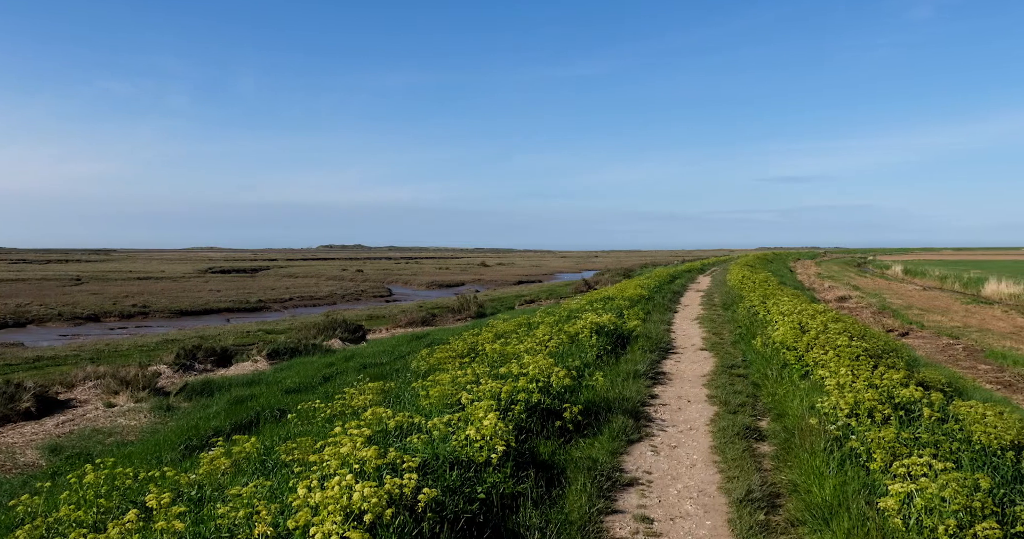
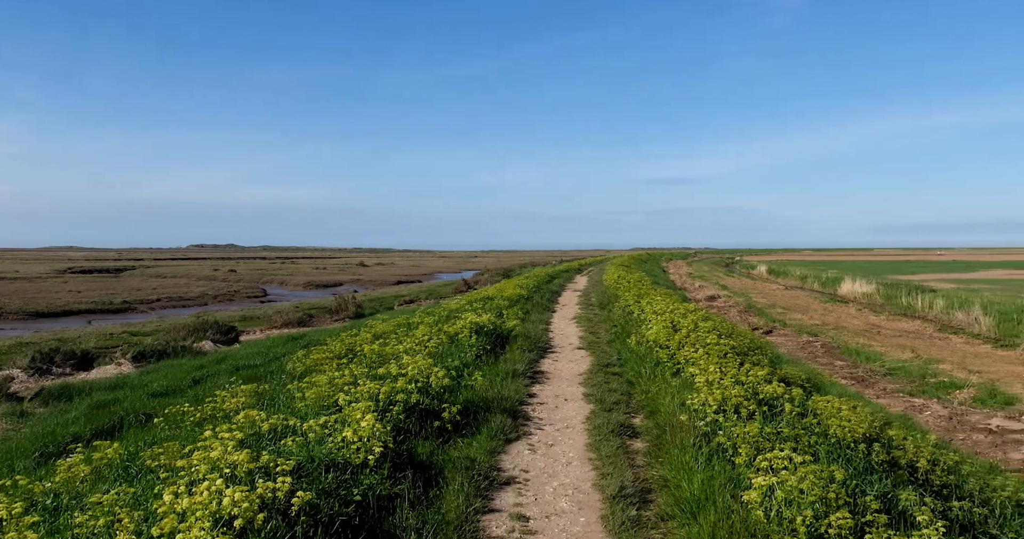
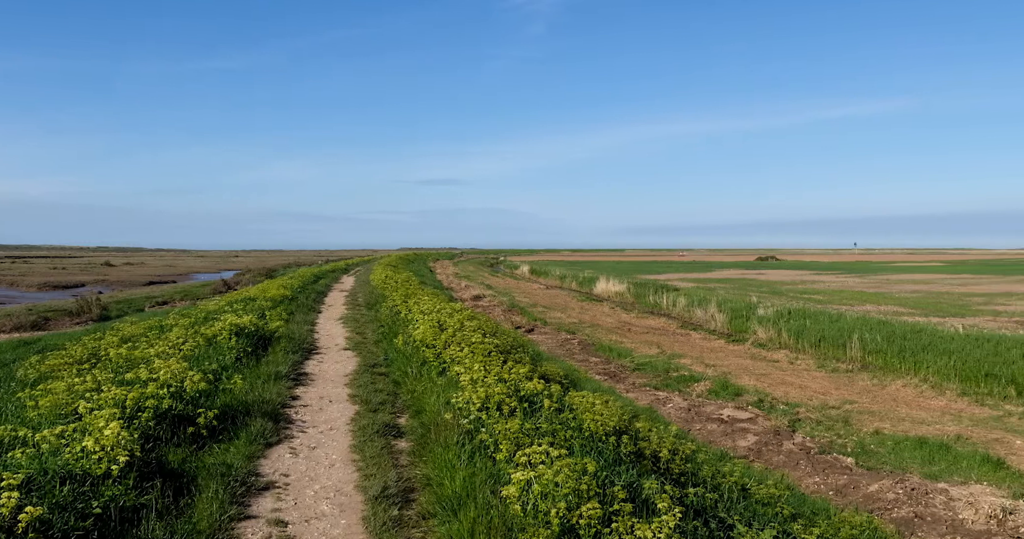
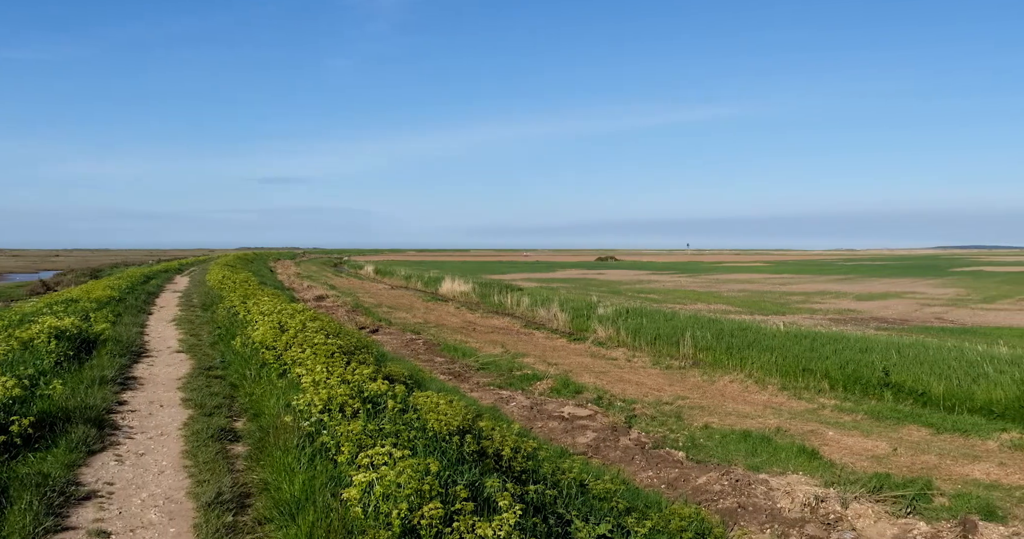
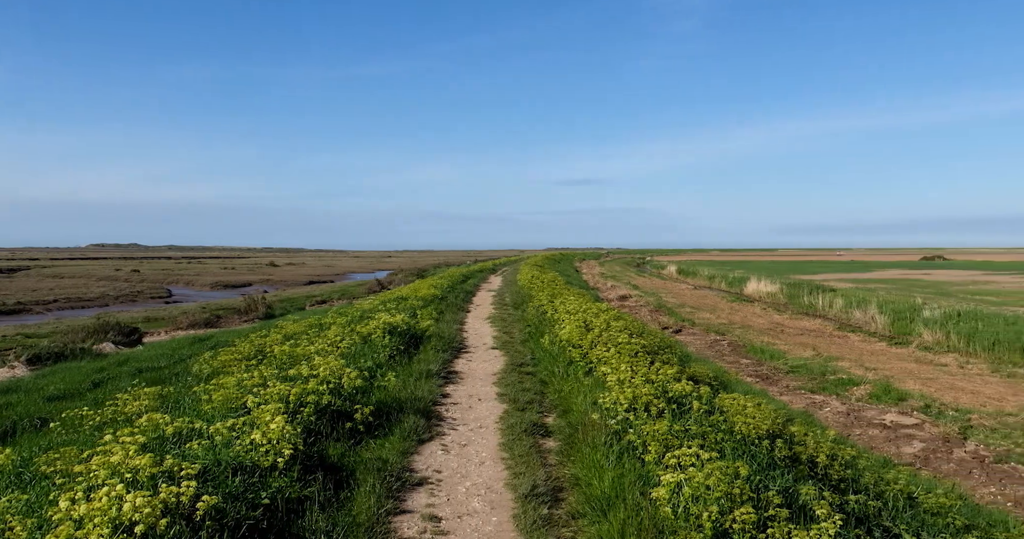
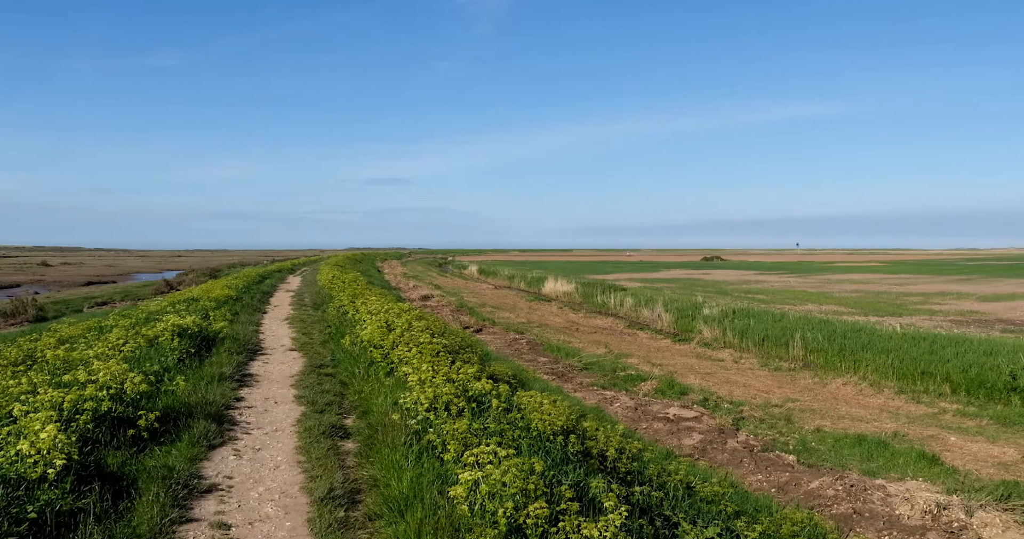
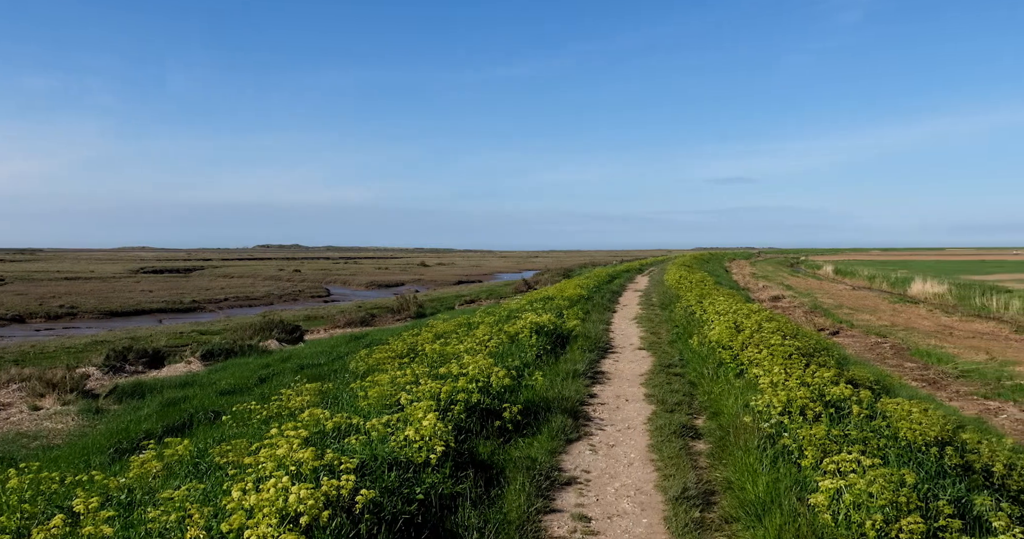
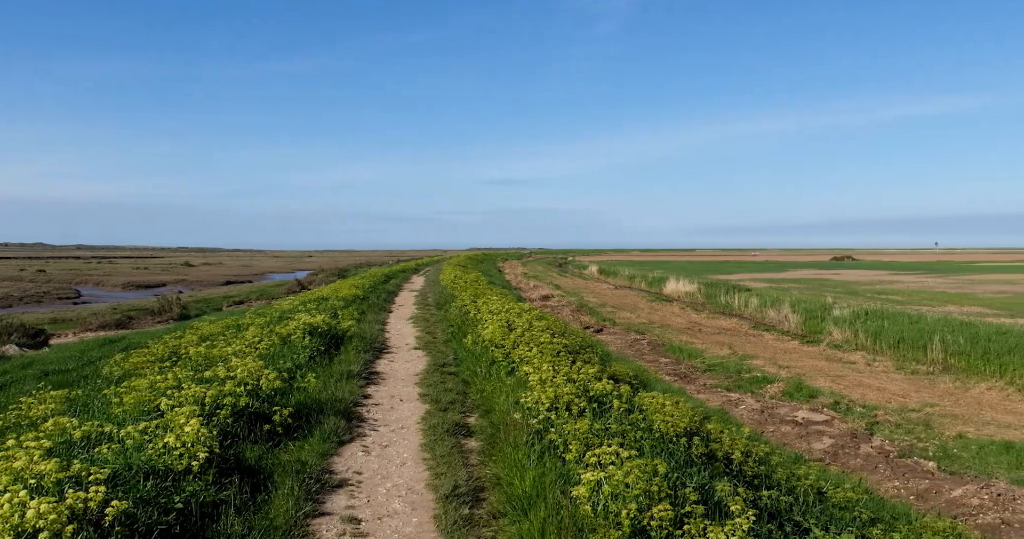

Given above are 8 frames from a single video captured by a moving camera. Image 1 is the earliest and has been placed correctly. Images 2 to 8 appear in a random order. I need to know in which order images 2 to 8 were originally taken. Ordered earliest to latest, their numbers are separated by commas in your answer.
7, 2, 5, 8, 3, 6, 4
